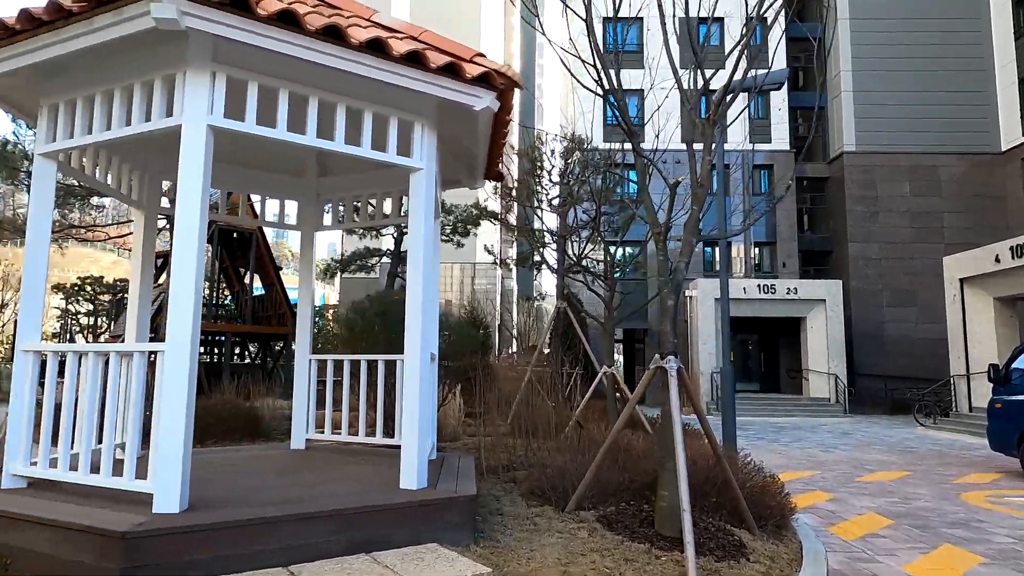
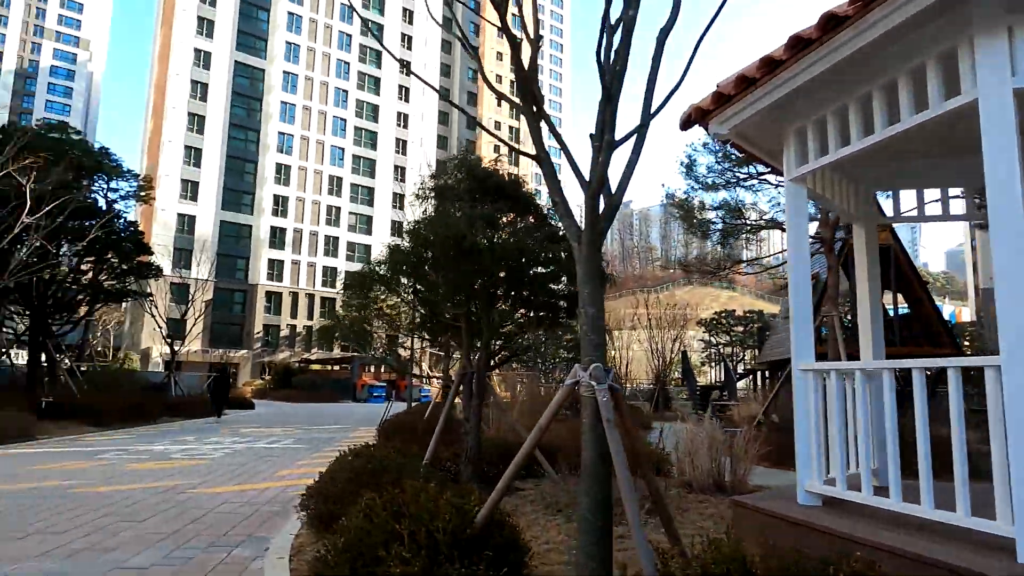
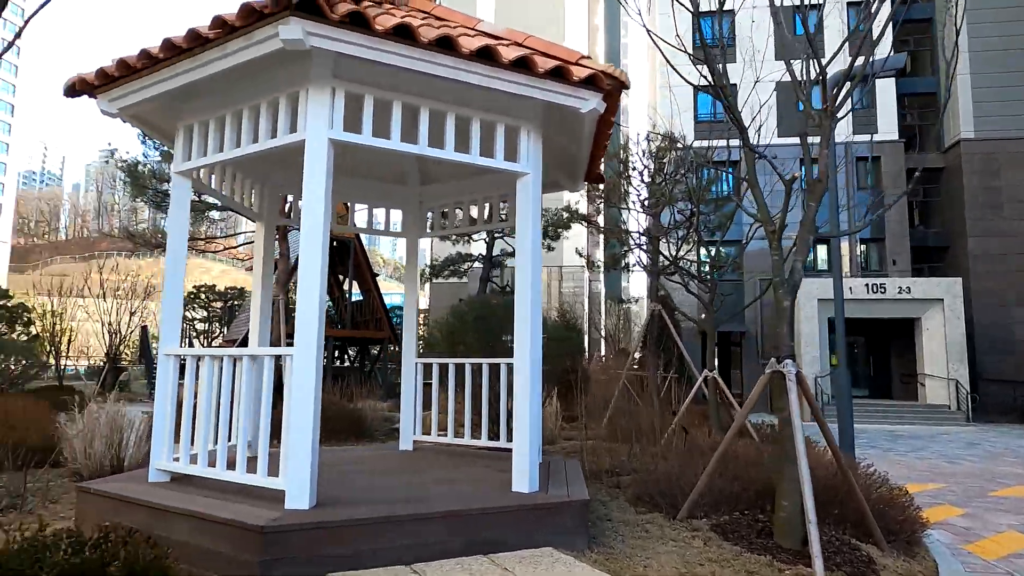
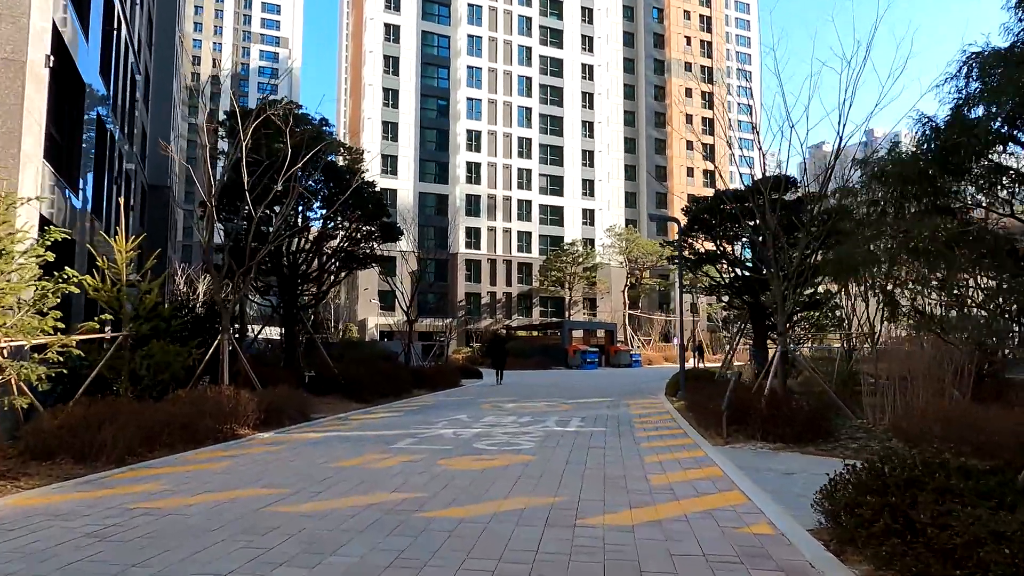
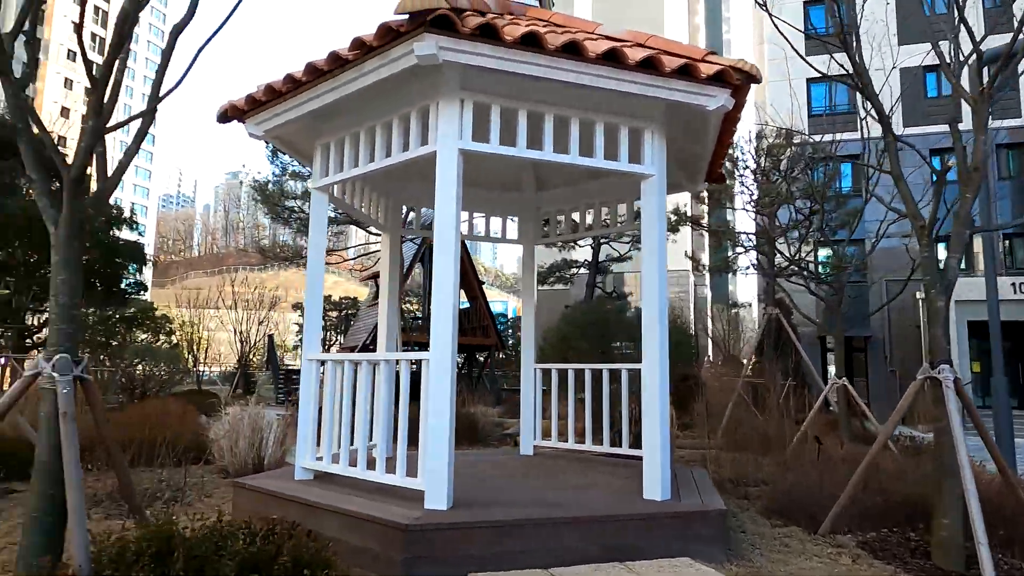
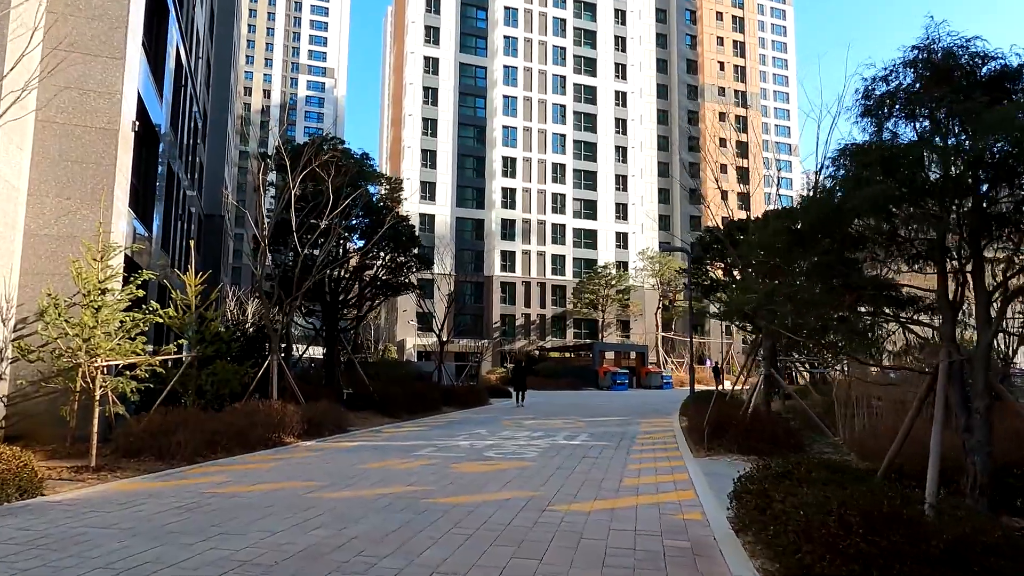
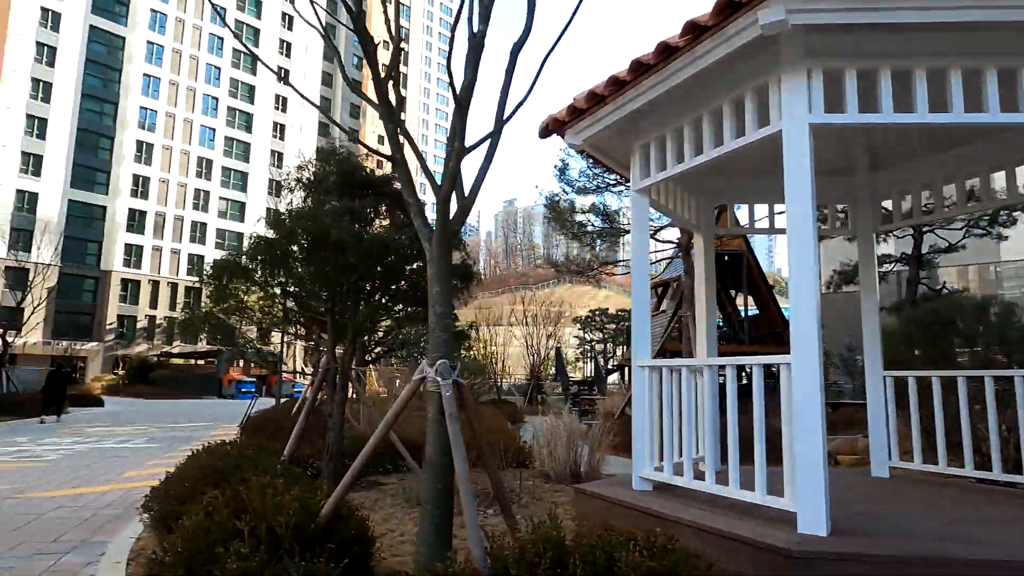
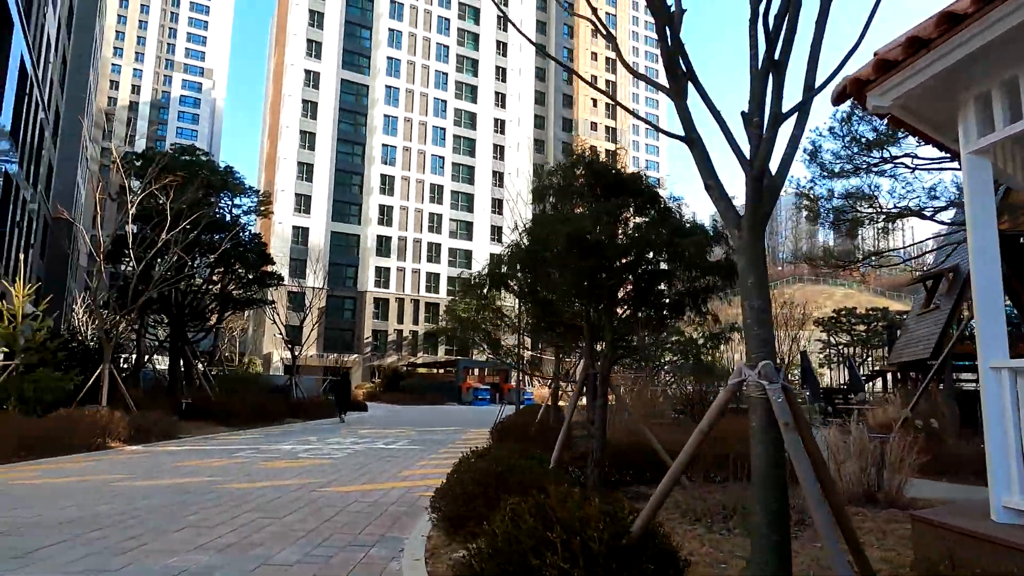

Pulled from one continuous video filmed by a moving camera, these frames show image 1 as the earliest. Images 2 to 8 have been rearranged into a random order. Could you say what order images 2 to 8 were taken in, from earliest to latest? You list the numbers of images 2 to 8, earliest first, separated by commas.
3, 5, 7, 2, 8, 6, 4
